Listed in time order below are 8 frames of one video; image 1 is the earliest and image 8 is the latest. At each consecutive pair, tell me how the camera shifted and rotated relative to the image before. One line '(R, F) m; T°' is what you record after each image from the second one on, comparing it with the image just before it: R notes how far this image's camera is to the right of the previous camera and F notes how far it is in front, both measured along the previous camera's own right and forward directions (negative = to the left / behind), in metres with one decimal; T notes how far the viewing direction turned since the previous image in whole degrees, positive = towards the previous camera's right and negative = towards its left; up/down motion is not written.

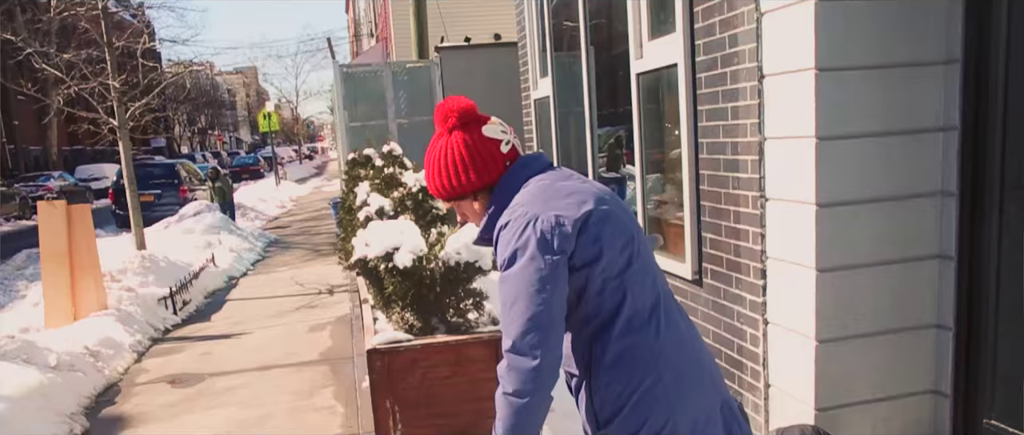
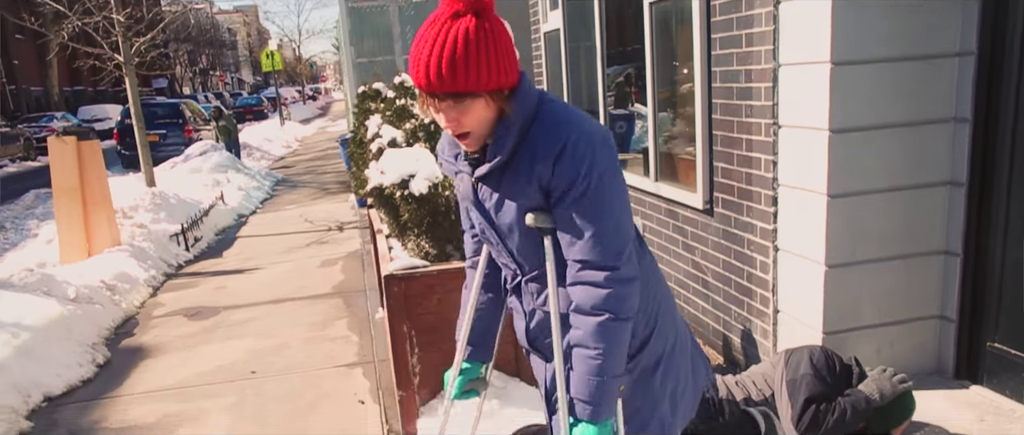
(-0.1, 0.0) m; 0°
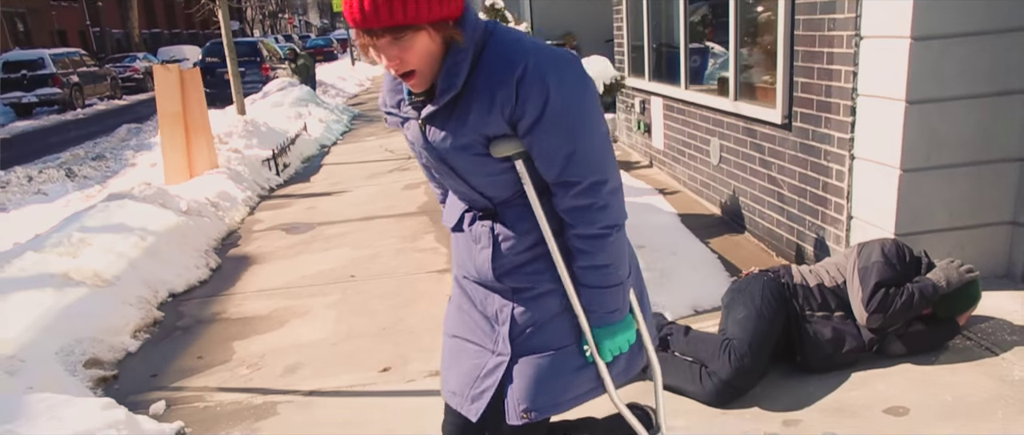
(-0.1, -0.3) m; -4°
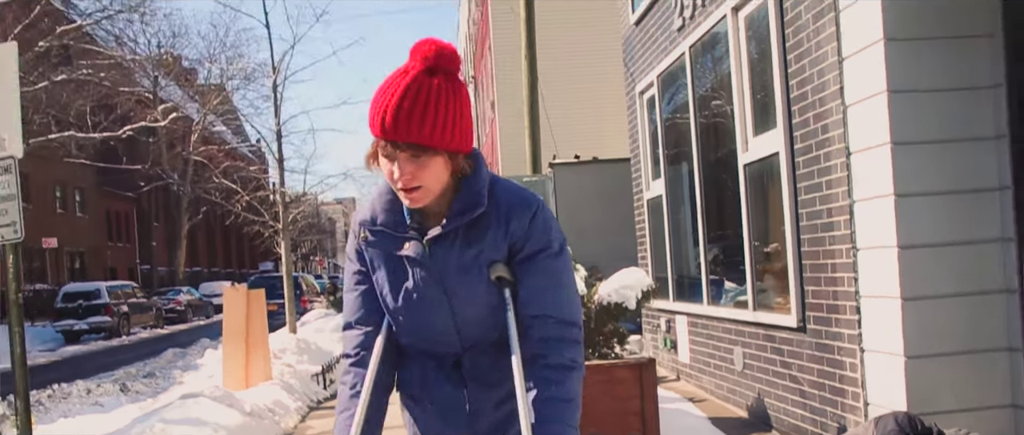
(-0.2, -0.7) m; -1°
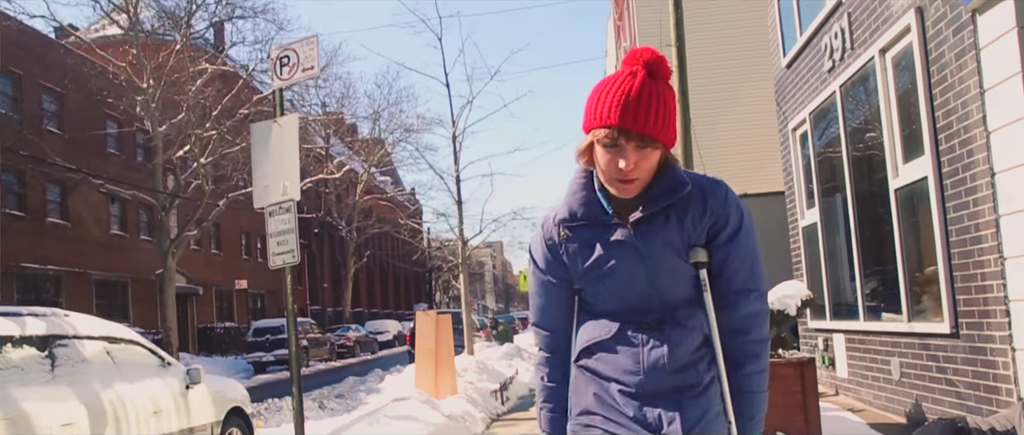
(-0.2, -1.0) m; -9°
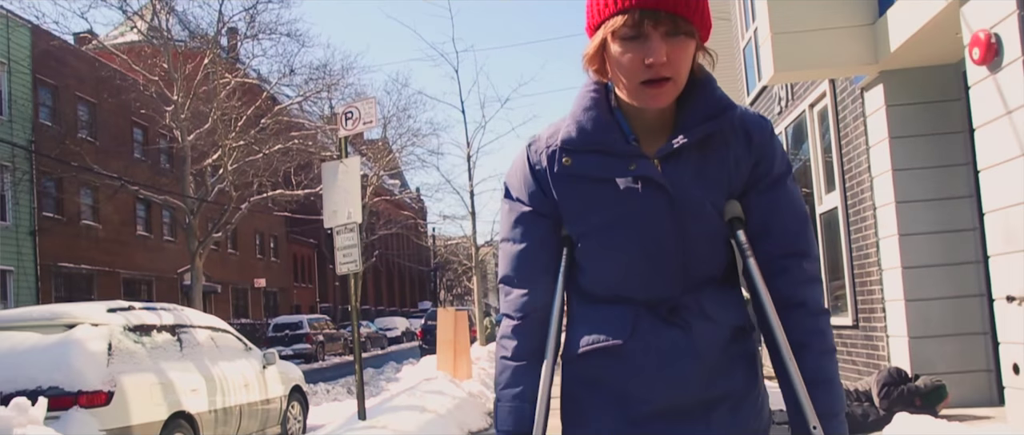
(-0.1, -2.0) m; 0°
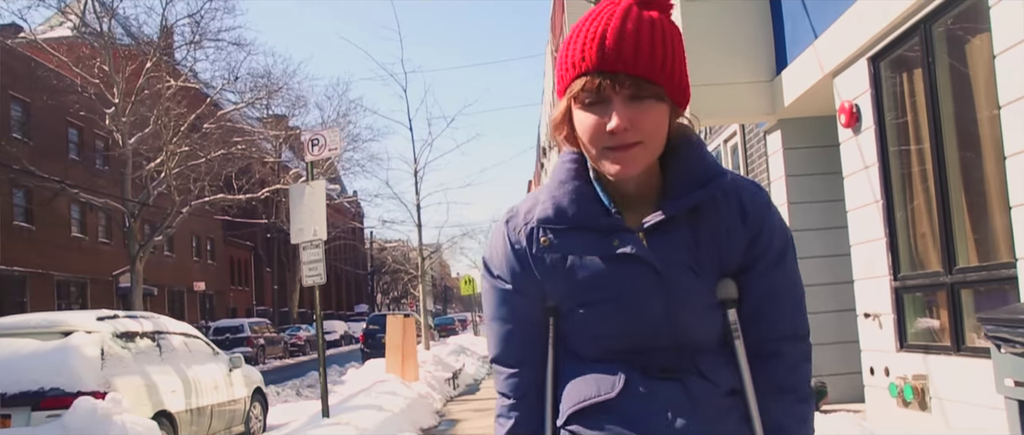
(-0.2, -1.0) m; +4°
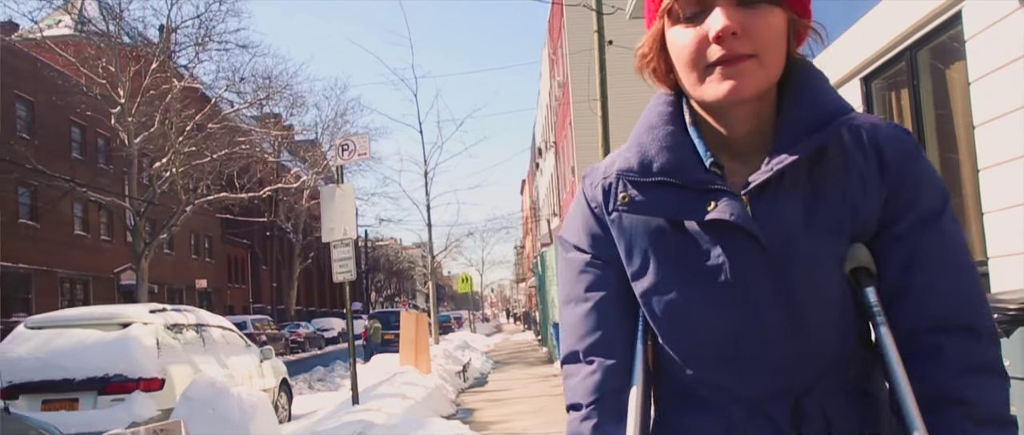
(-0.3, -0.7) m; +1°
